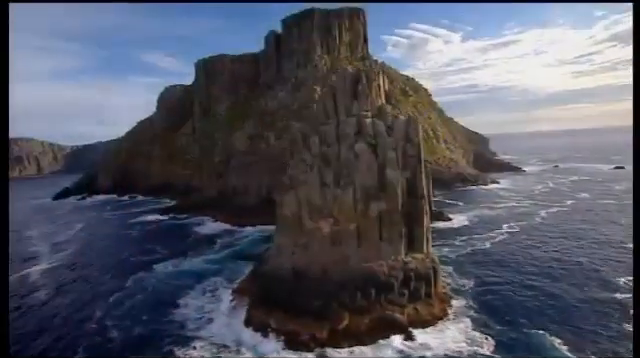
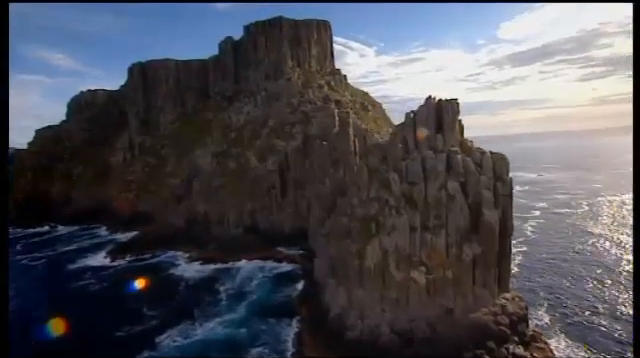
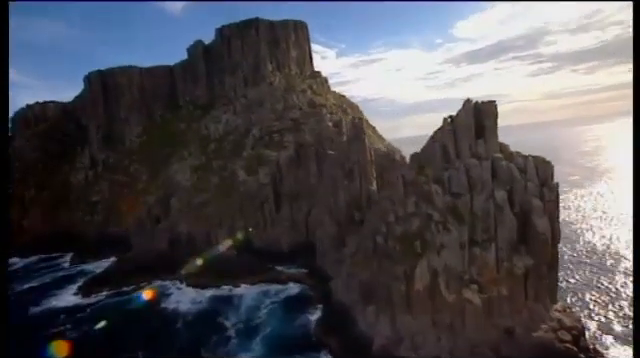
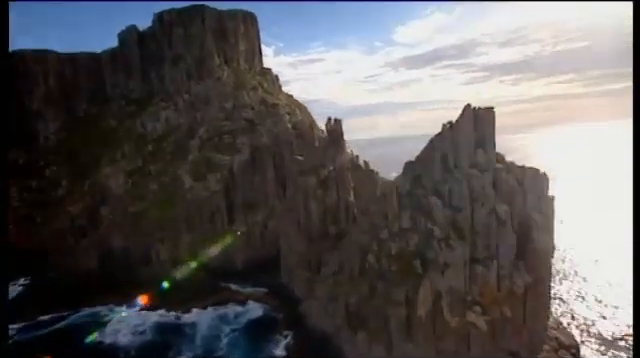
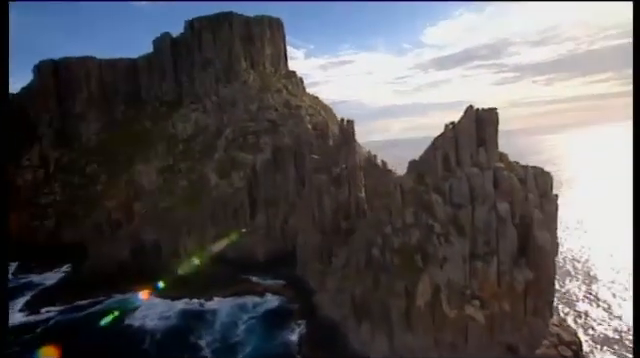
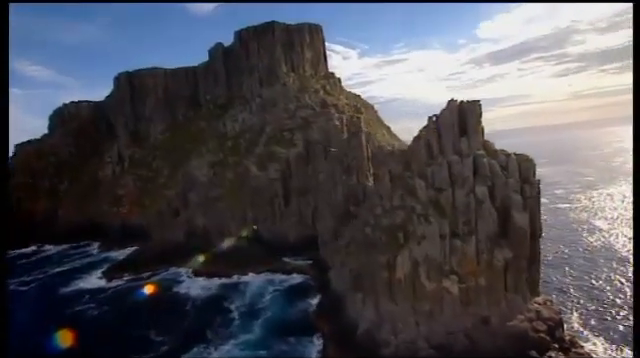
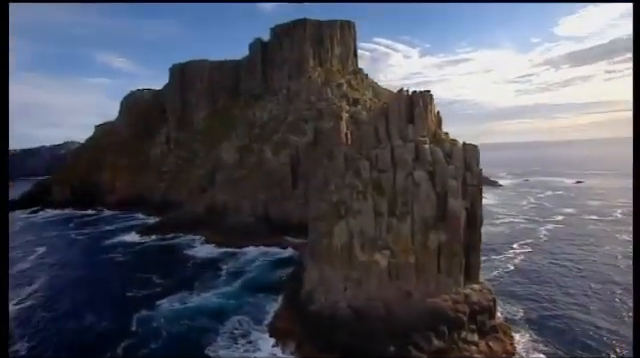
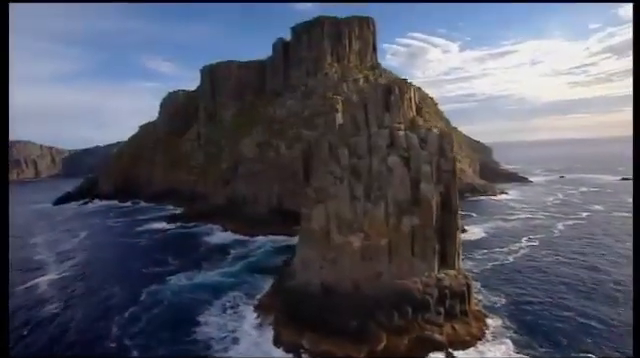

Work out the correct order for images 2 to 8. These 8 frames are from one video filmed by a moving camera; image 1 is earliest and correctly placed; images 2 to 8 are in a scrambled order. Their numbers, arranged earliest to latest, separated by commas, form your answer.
8, 7, 2, 6, 3, 5, 4
